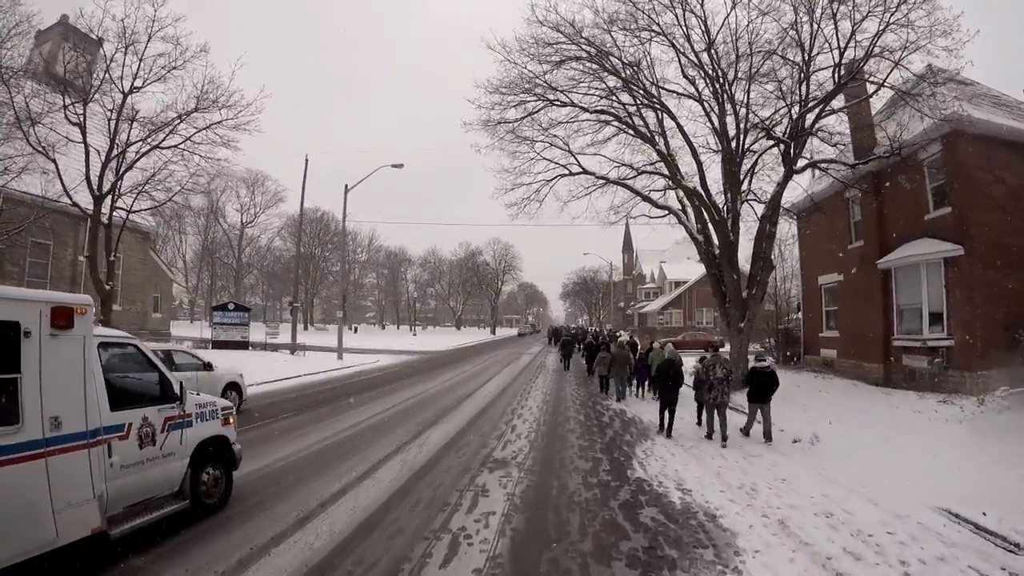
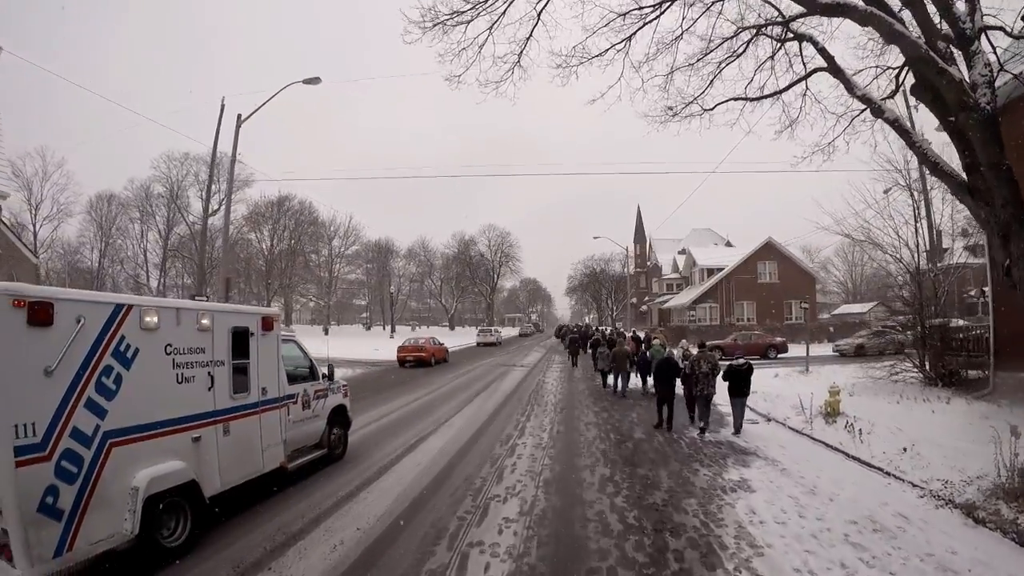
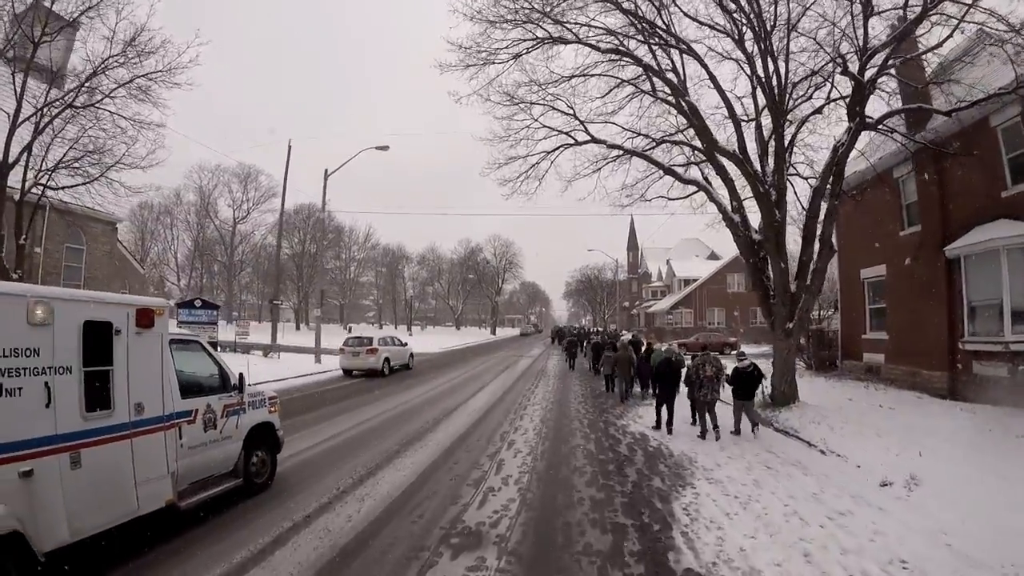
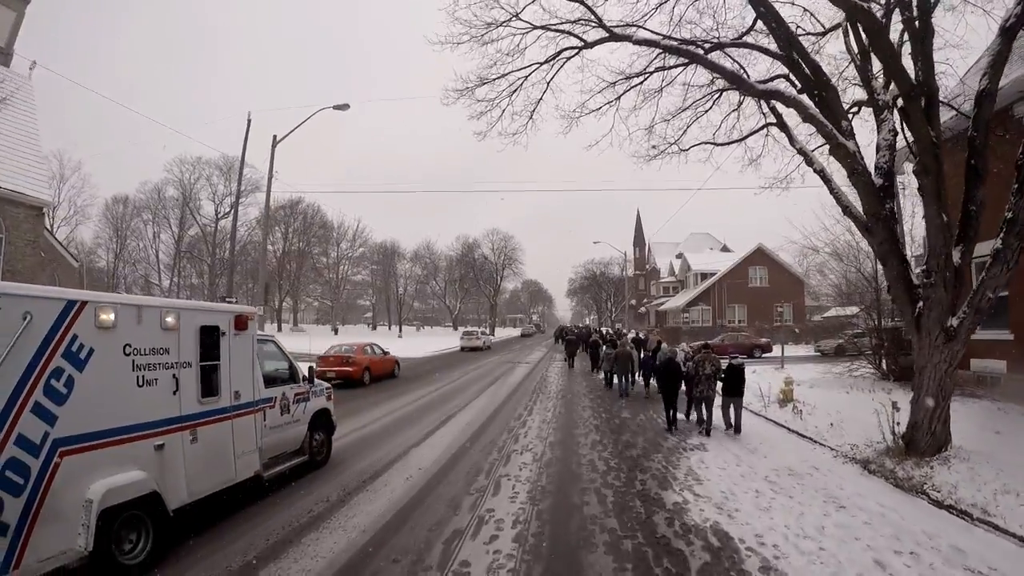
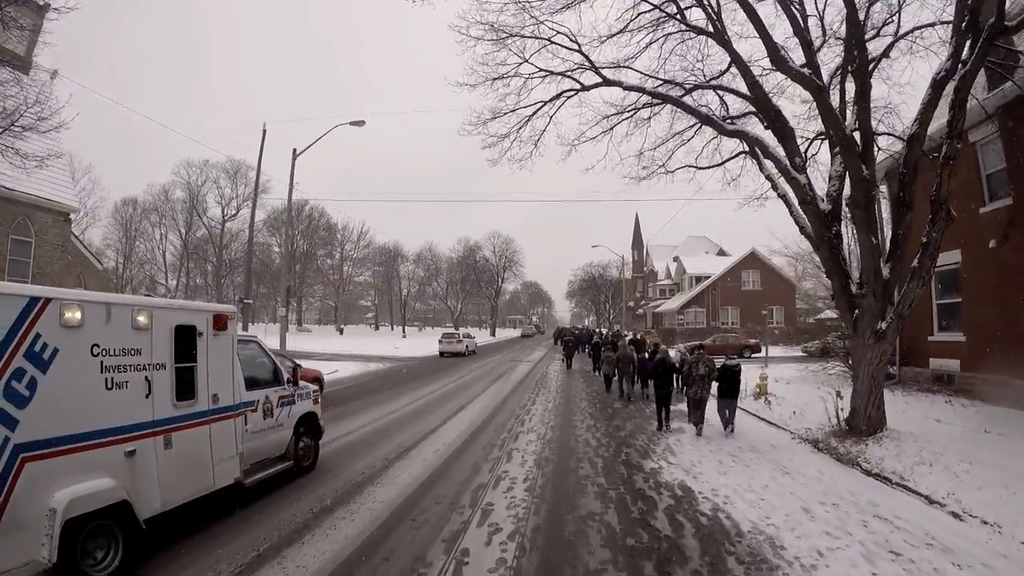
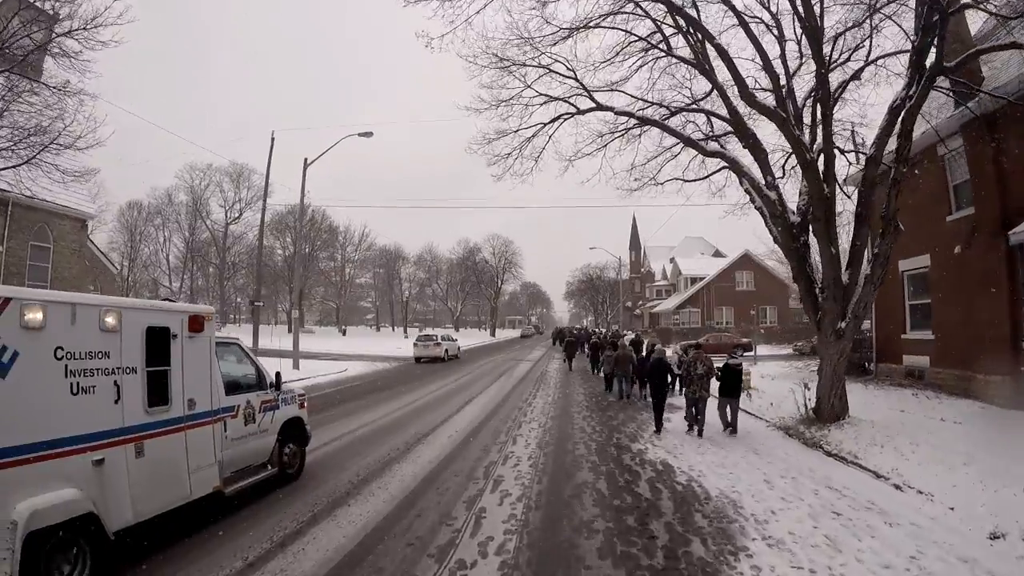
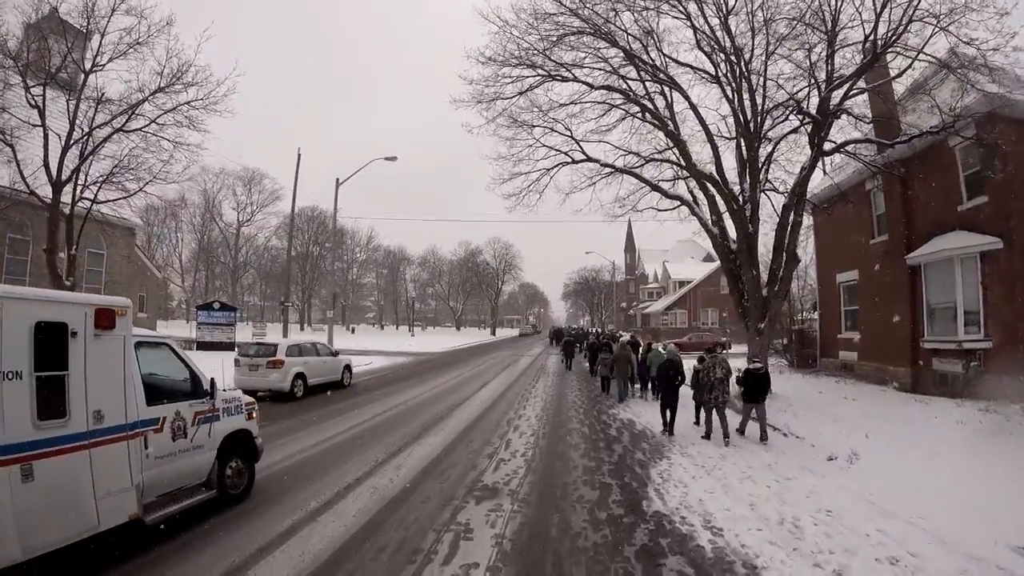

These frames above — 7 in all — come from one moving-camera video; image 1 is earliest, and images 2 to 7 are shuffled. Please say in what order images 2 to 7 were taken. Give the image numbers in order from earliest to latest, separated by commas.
7, 3, 6, 5, 4, 2
